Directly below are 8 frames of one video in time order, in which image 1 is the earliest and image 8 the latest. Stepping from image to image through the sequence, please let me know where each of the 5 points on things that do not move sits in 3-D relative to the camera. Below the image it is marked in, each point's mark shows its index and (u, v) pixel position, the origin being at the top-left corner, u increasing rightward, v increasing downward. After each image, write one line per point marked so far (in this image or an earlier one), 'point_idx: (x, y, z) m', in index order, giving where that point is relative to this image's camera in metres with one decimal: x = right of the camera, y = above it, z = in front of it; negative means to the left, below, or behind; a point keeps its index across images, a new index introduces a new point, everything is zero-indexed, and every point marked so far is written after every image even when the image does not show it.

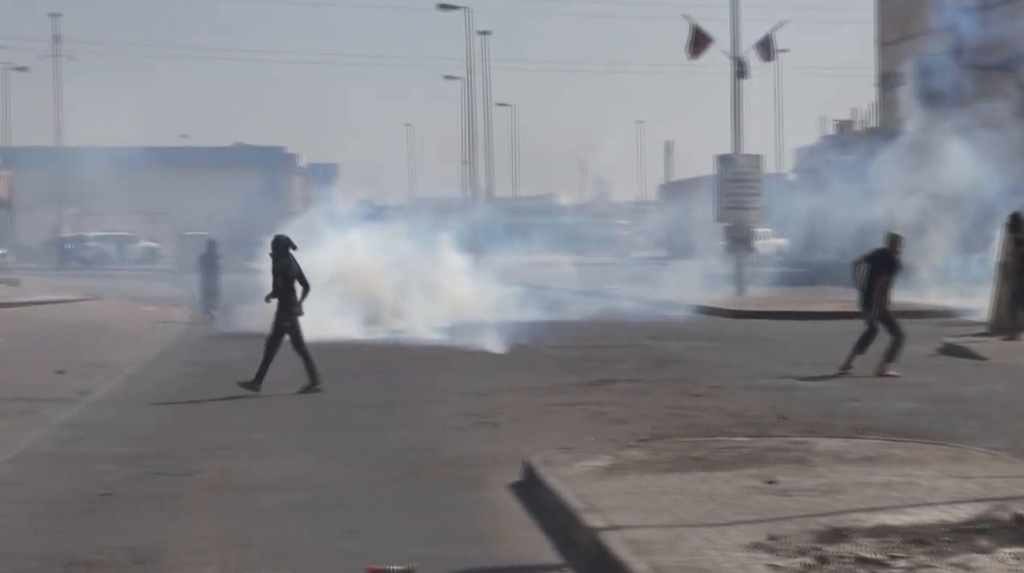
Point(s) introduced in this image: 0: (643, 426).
0: (+0.9, -1.0, +12.0) m
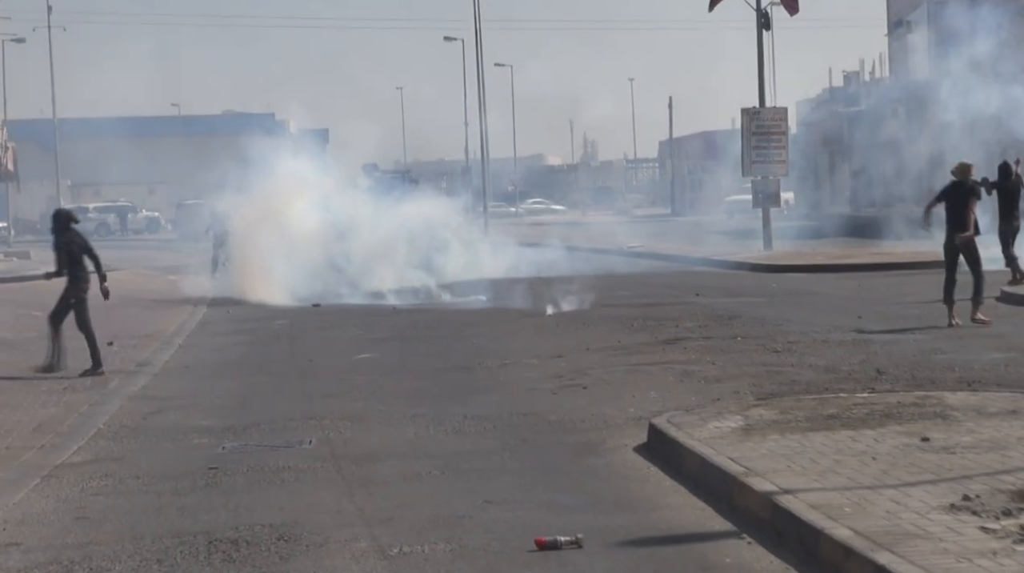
0: (+1.6, -0.7, +11.7) m
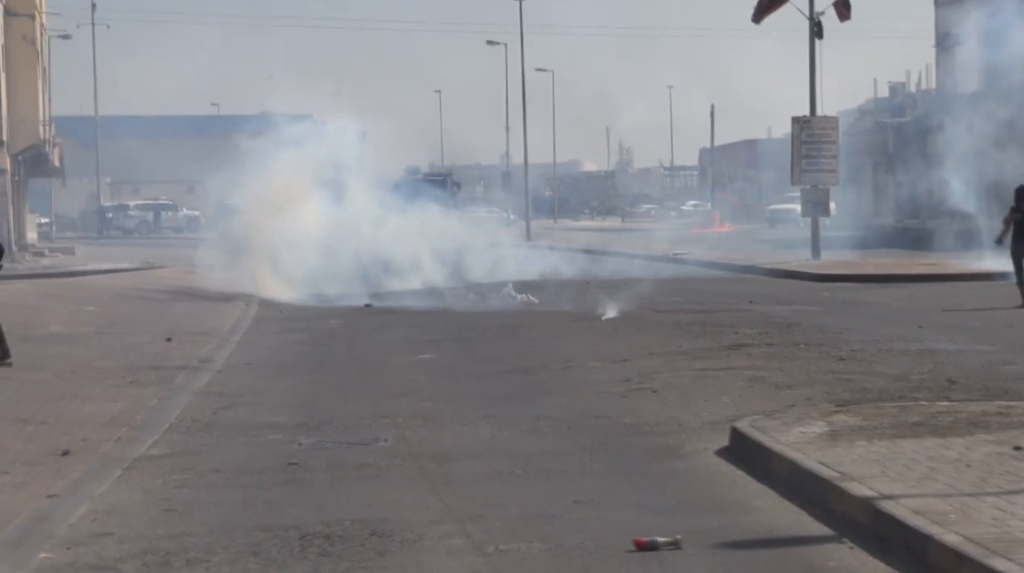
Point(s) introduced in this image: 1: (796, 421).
0: (+2.0, -0.7, +11.6) m
1: (+1.5, -0.7, +9.3) m
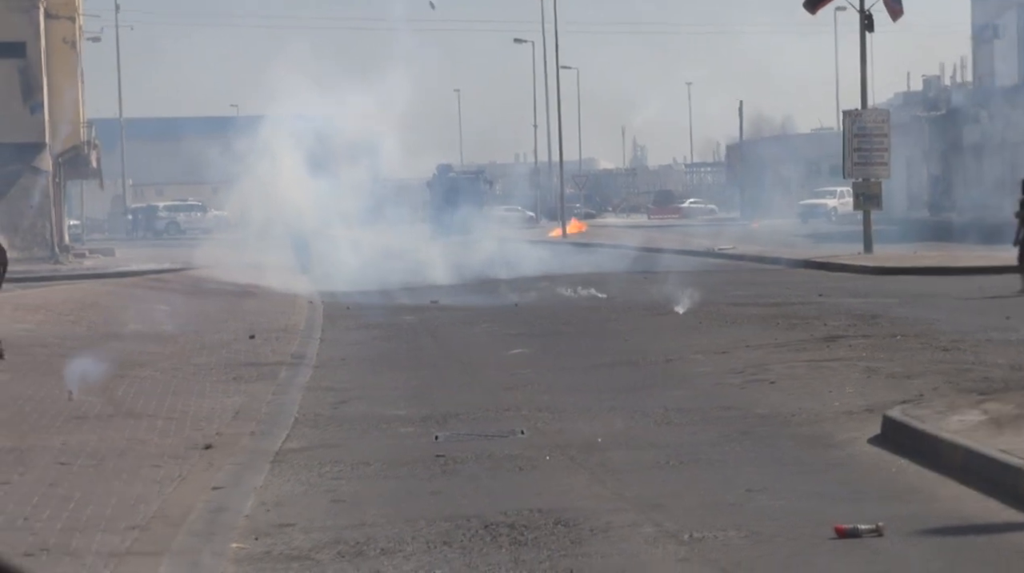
0: (+2.9, -0.6, +11.5) m
1: (+2.3, -0.7, +9.2) m
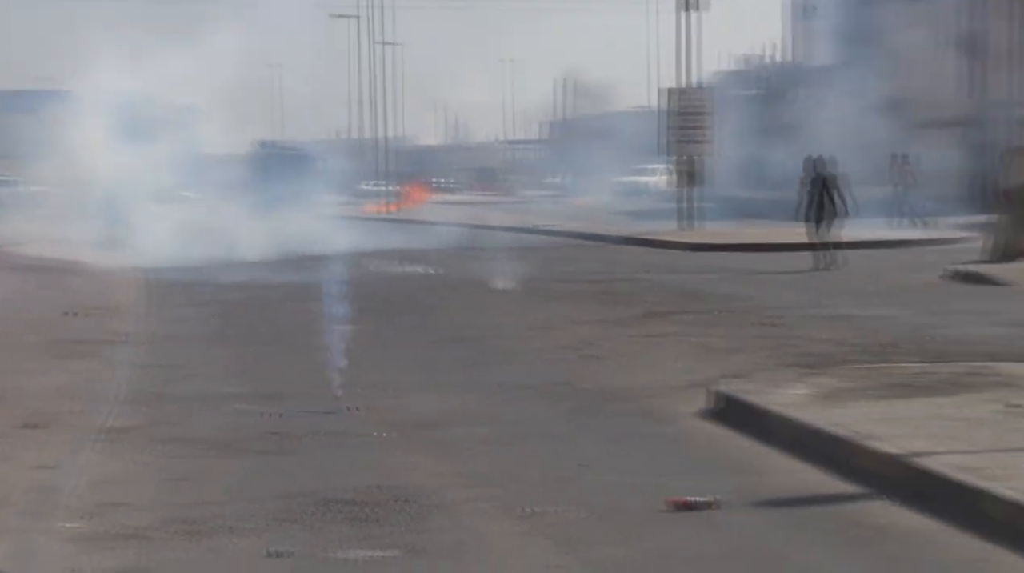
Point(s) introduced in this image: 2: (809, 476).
0: (+1.7, -0.5, +11.8) m
1: (+1.5, -0.5, +9.4) m
2: (+1.3, -0.8, +7.3) m
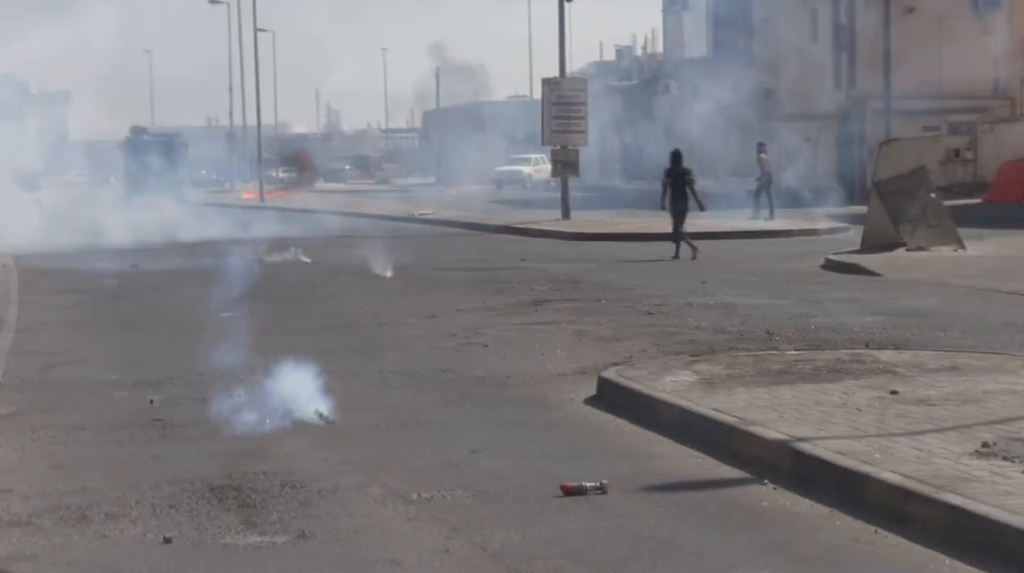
0: (+0.9, -0.4, +11.9) m
1: (+0.8, -0.5, +9.5) m
2: (+0.8, -0.8, +7.4) m
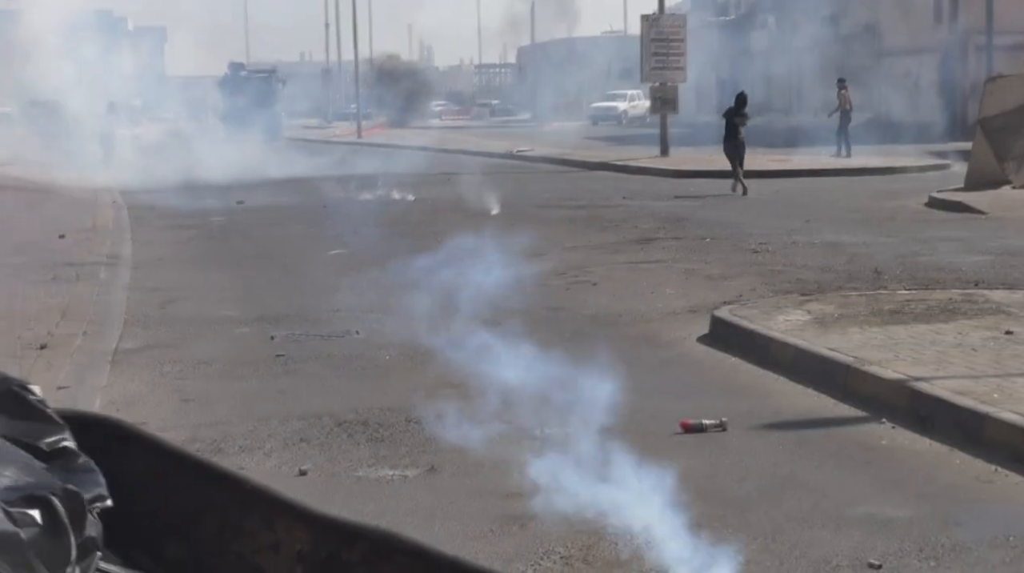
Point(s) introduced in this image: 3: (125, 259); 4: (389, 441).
0: (+1.7, 0.0, +12.0) m
1: (+1.5, -0.1, +9.6) m
2: (+1.3, -0.5, +7.5) m
3: (-3.6, +0.3, +15.9) m
4: (-0.5, -0.6, +7.1) m
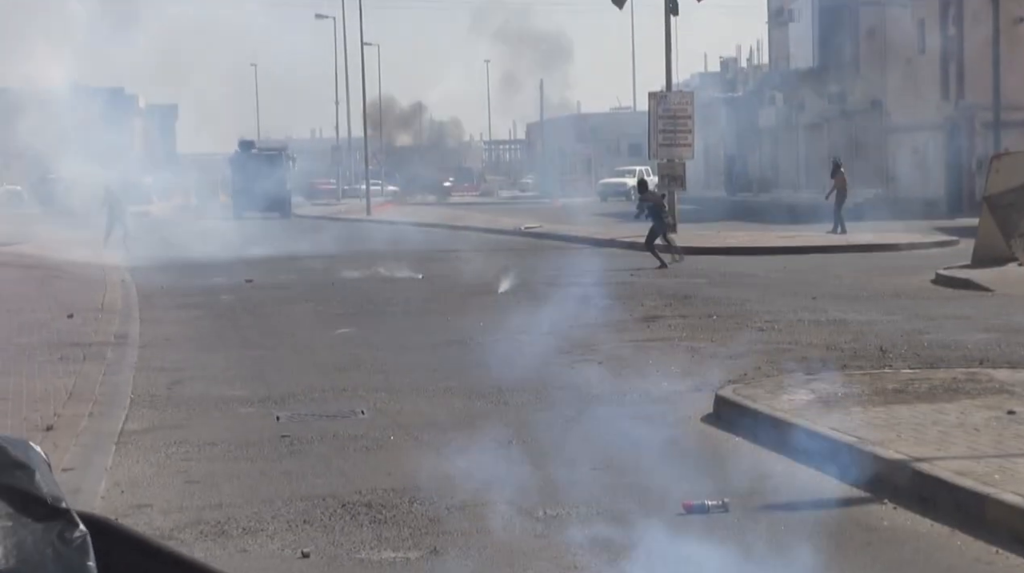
0: (+1.7, -0.5, +12.0) m
1: (+1.5, -0.6, +9.6) m
2: (+1.3, -0.8, +7.5) m
3: (-3.5, -0.5, +16.0) m
4: (-0.5, -1.0, +7.1) m
